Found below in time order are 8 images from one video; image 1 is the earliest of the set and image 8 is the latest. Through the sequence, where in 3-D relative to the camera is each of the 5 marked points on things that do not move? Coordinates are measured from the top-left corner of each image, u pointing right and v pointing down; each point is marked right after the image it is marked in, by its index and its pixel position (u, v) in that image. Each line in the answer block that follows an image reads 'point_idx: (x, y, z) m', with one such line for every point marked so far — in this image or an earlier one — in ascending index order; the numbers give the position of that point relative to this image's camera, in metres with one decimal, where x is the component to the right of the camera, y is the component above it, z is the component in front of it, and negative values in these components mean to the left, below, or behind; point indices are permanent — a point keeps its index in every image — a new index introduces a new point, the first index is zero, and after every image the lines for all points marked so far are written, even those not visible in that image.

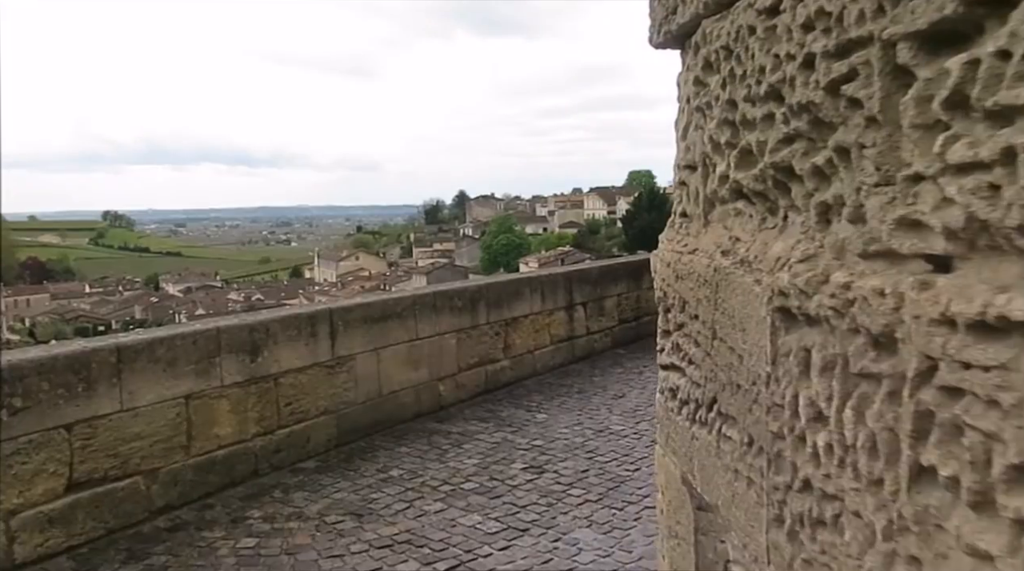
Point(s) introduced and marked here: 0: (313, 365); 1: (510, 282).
0: (-0.9, -0.4, +4.2) m
1: (0.0, 0.0, +5.7) m
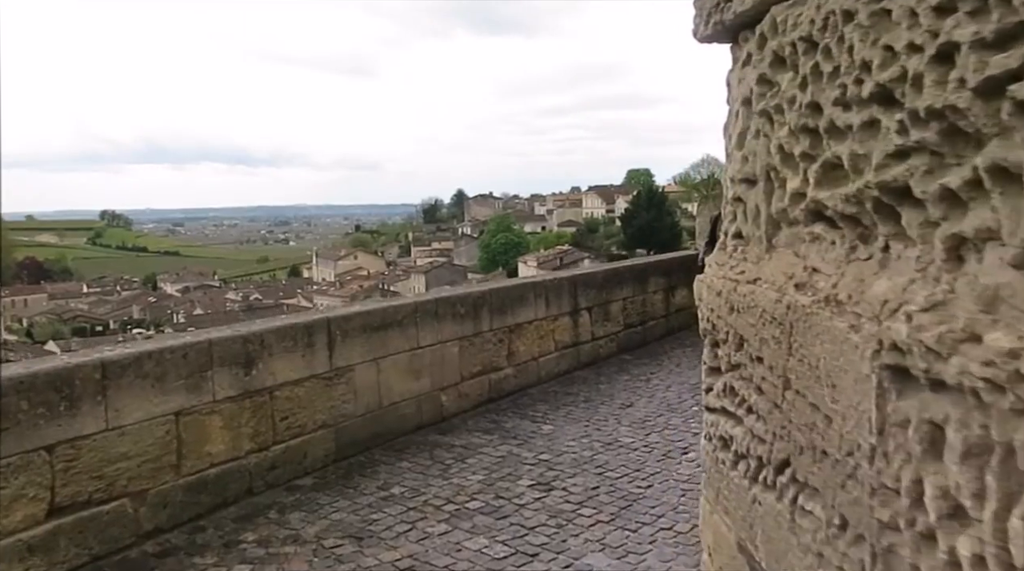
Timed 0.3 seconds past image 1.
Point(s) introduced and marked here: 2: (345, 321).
0: (-0.9, -0.4, +4.0) m
1: (0.0, 0.0, +5.5) m
2: (-0.8, -0.2, +4.2) m
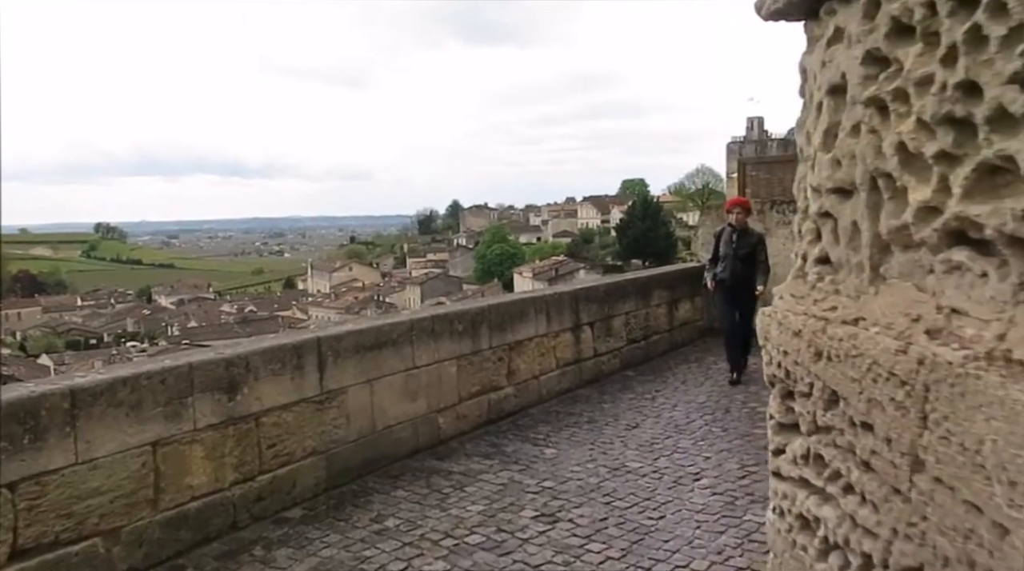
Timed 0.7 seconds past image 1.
0: (-0.9, -0.5, +3.8) m
1: (0.0, -0.1, +5.3) m
2: (-0.8, -0.2, +4.0) m
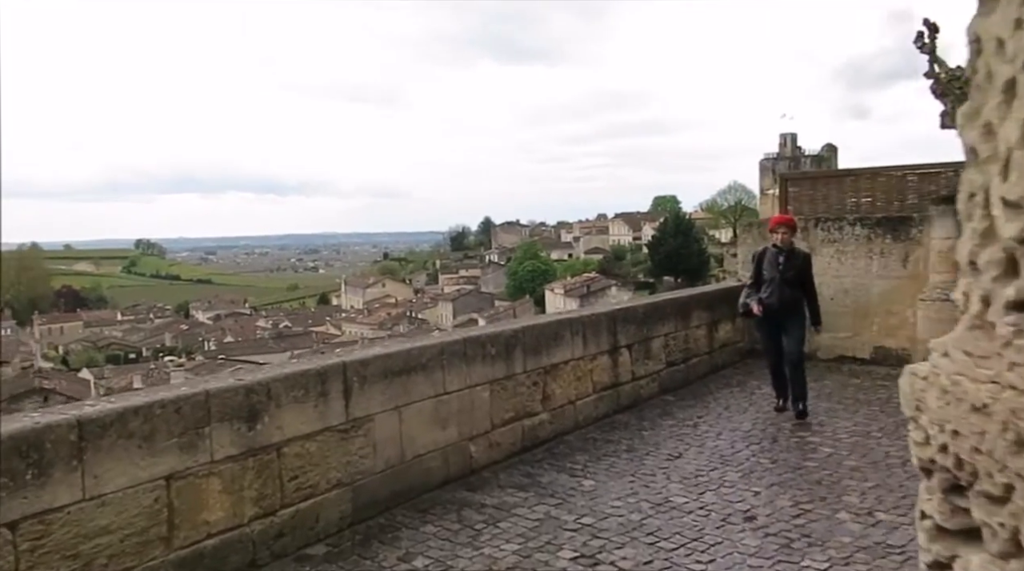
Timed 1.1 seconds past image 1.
0: (-0.8, -0.6, +3.6) m
1: (+0.2, -0.2, +5.0) m
2: (-0.6, -0.3, +3.8) m
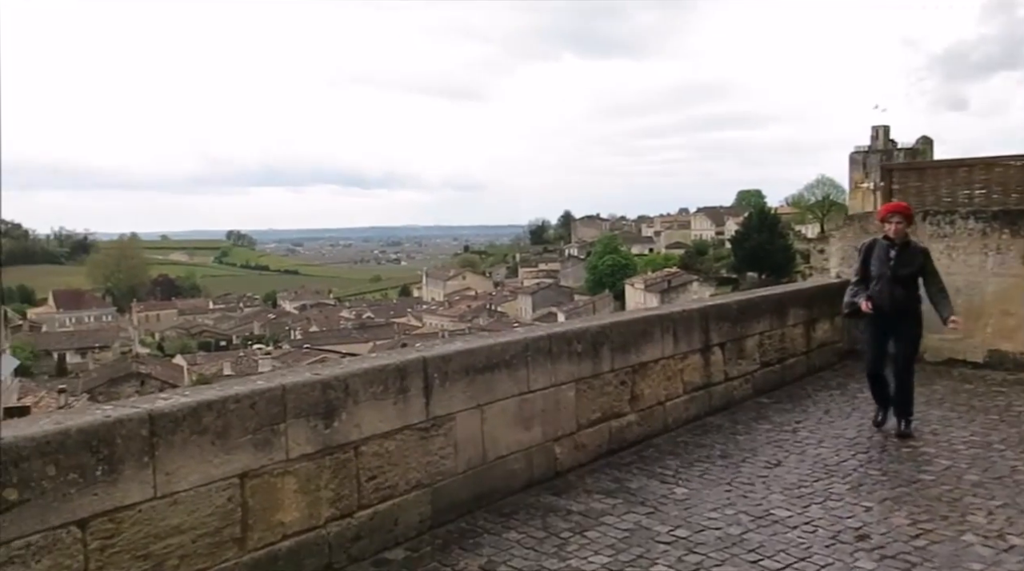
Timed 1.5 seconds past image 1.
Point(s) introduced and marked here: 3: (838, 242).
0: (-0.4, -0.6, +3.4) m
1: (+0.7, -0.2, +4.8) m
2: (-0.3, -0.3, +3.6) m
3: (+2.9, +0.4, +8.0) m
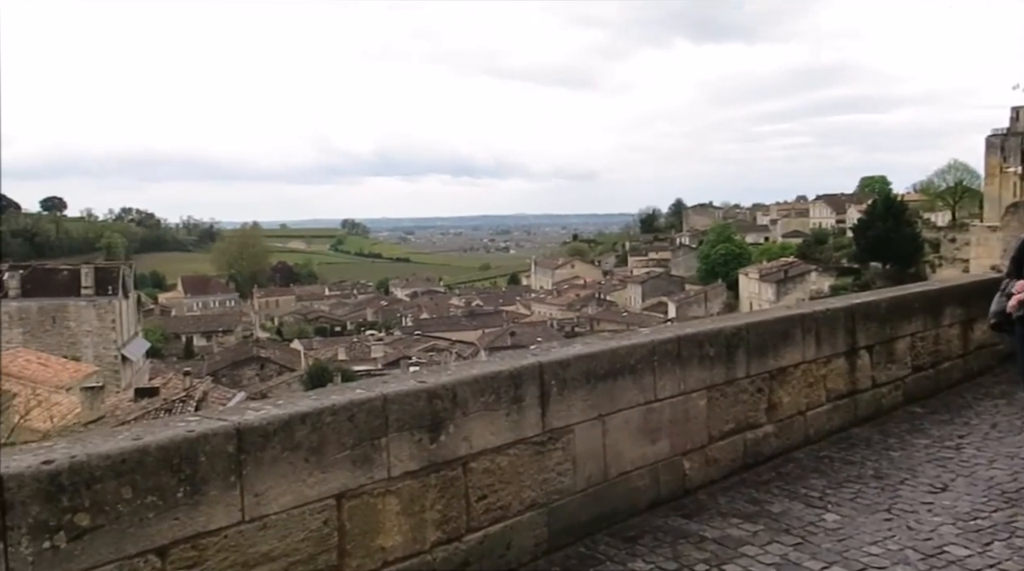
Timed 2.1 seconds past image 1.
0: (0.0, -0.5, +3.1) m
1: (+1.3, -0.2, +4.3) m
2: (+0.2, -0.3, +3.2) m
3: (+3.9, +0.4, +7.2) m
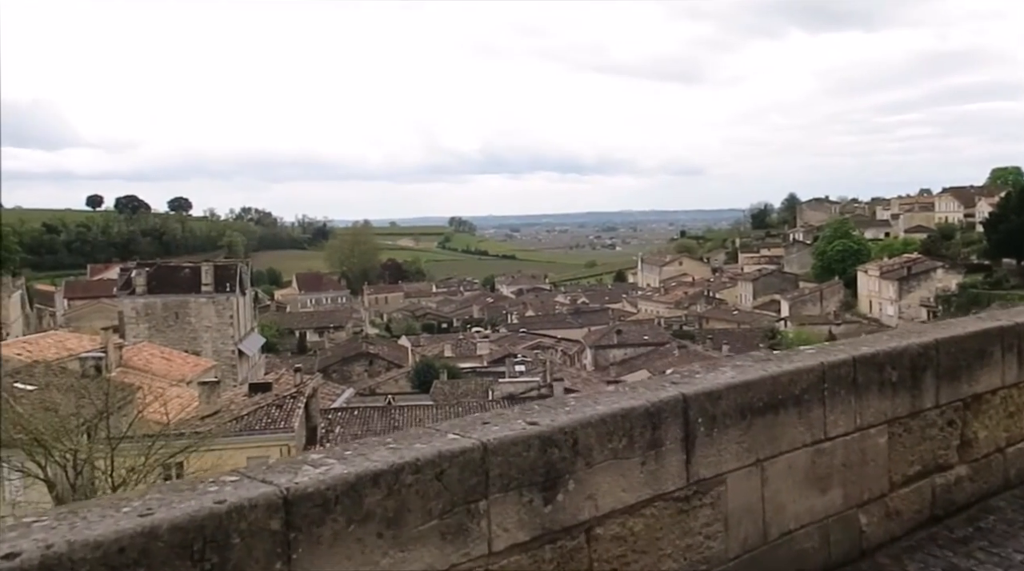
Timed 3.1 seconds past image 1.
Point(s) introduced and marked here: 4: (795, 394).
0: (+0.4, -0.6, +2.4) m
1: (+1.8, -0.2, +3.4) m
2: (+0.6, -0.3, +2.5) m
3: (+4.7, +0.4, +6.0) m
4: (+0.9, -0.3, +2.8) m
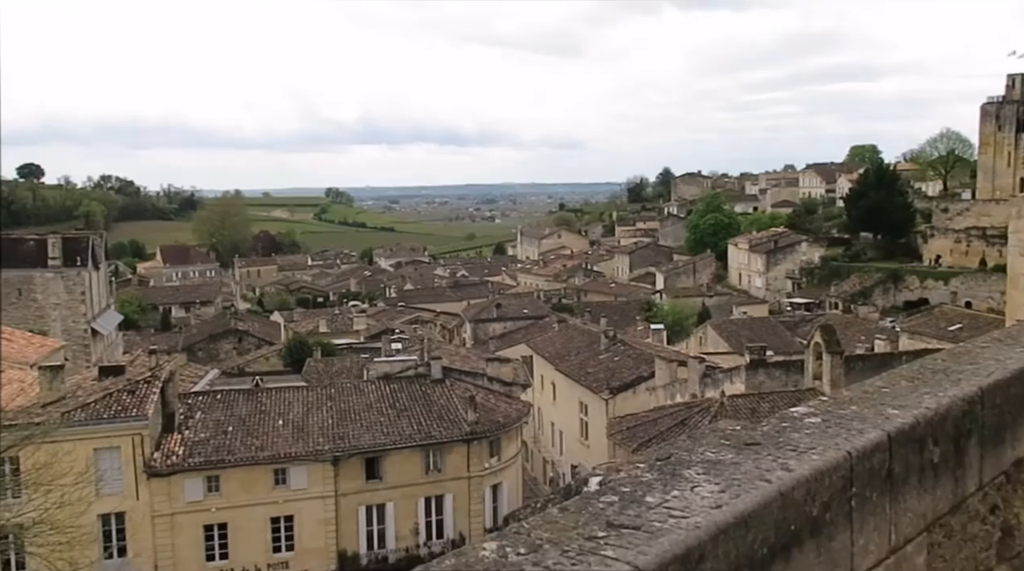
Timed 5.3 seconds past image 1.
0: (+0.1, -0.7, +1.1) m
1: (+1.3, -0.2, +2.3) m
2: (+0.3, -0.4, +1.3) m
3: (+3.9, +0.5, +5.2) m
4: (+0.5, -0.4, +1.5) m
